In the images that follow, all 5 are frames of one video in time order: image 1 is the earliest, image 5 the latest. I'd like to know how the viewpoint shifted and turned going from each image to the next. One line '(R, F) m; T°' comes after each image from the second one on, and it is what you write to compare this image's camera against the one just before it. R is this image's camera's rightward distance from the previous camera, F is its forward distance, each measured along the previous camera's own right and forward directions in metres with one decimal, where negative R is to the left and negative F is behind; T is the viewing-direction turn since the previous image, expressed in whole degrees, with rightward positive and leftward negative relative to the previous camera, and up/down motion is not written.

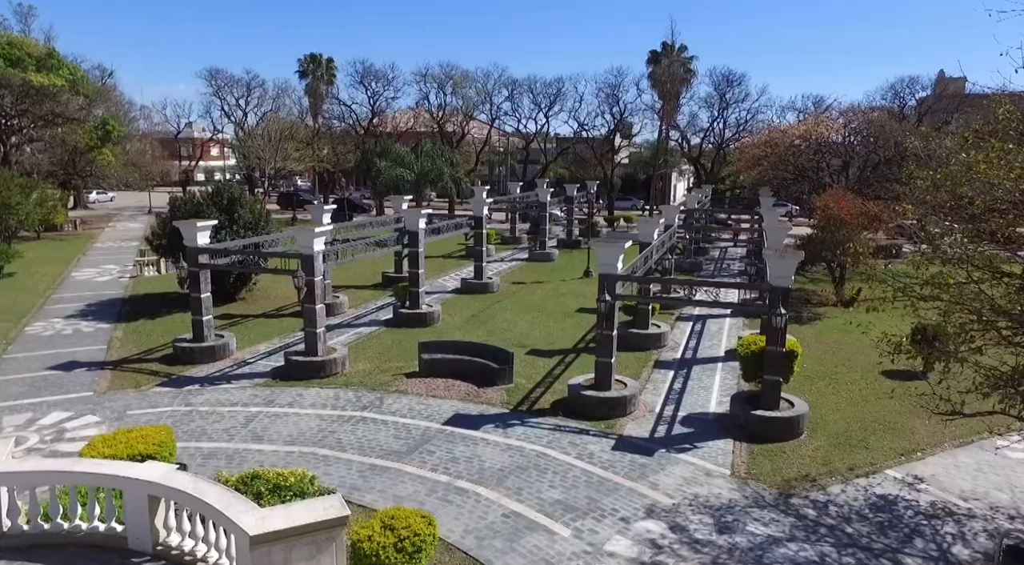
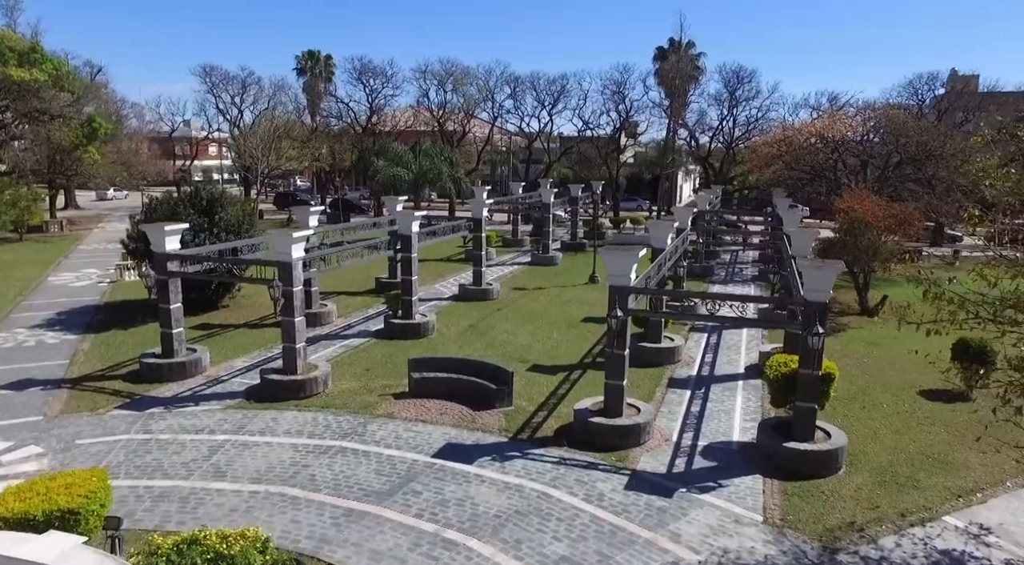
(+0.1, +1.4) m; 0°
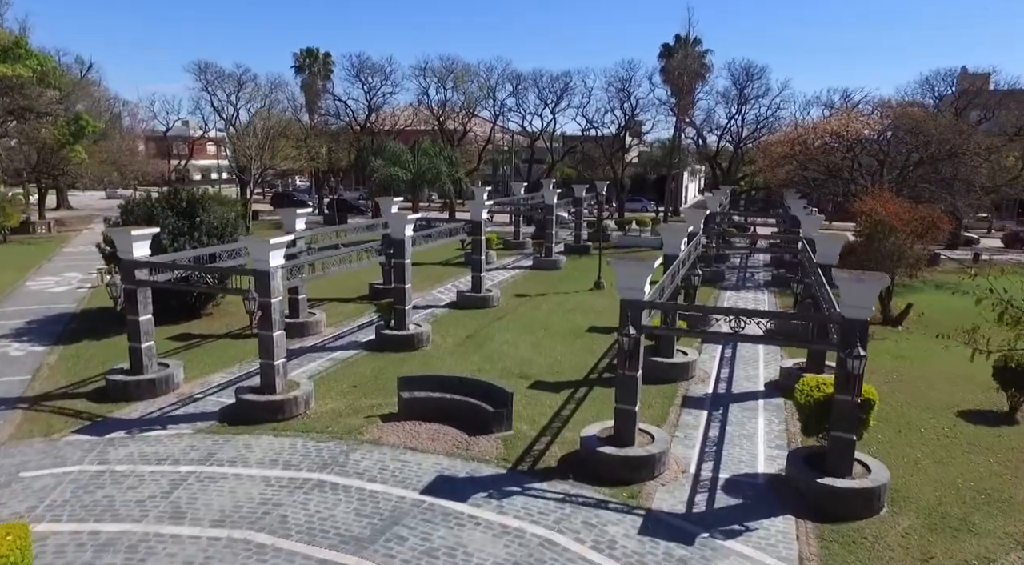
(0.0, +1.2) m; 0°
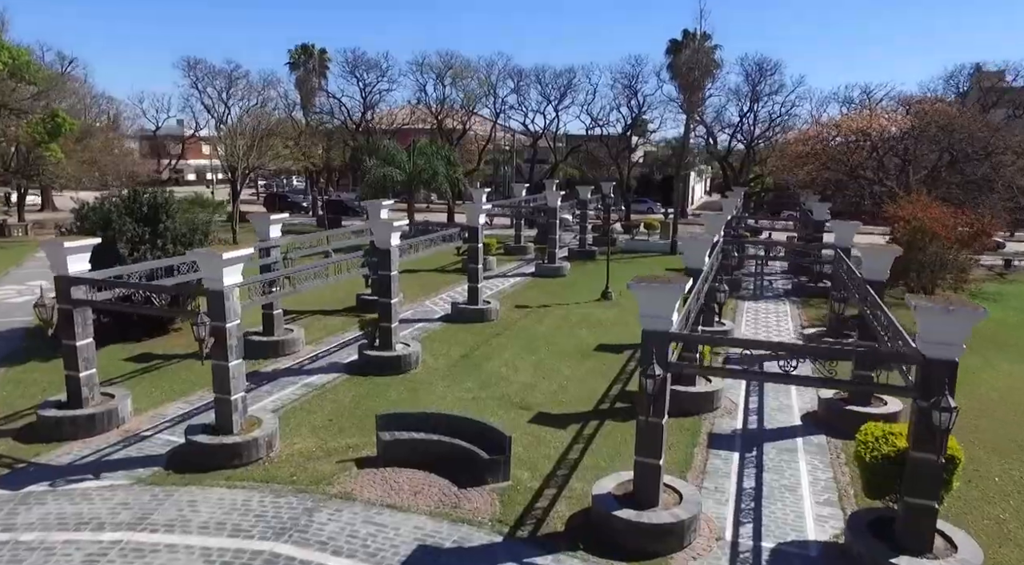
(0.0, +1.8) m; 0°
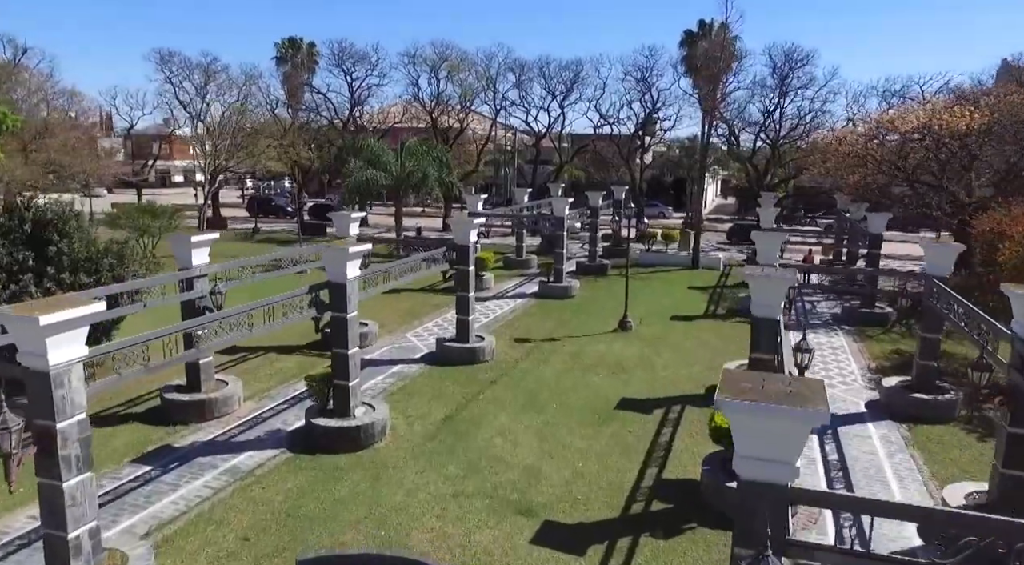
(+0.1, +3.6) m; 0°
